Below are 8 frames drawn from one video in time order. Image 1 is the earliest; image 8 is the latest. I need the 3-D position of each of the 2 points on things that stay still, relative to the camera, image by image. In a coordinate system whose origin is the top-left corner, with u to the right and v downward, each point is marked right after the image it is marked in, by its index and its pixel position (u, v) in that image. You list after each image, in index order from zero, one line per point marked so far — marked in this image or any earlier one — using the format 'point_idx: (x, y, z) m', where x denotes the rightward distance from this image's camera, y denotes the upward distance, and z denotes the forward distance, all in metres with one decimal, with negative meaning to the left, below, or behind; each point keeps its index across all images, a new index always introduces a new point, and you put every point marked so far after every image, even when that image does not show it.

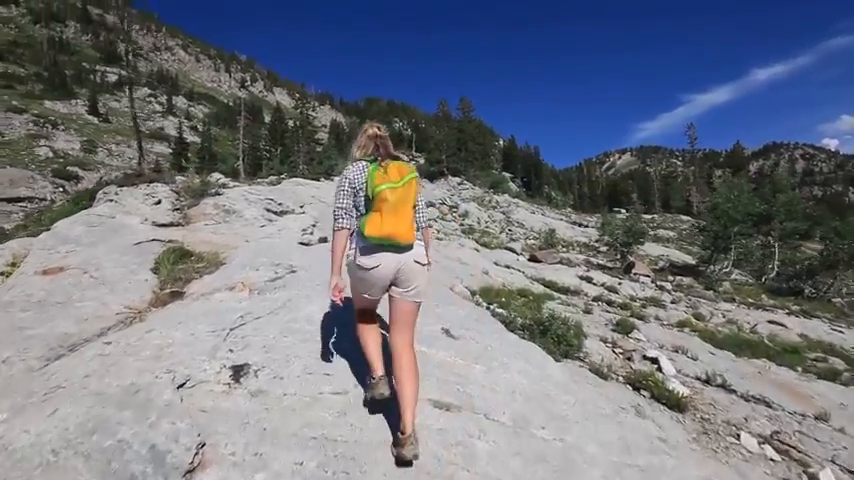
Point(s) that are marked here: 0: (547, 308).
0: (+2.8, -1.6, +9.7) m
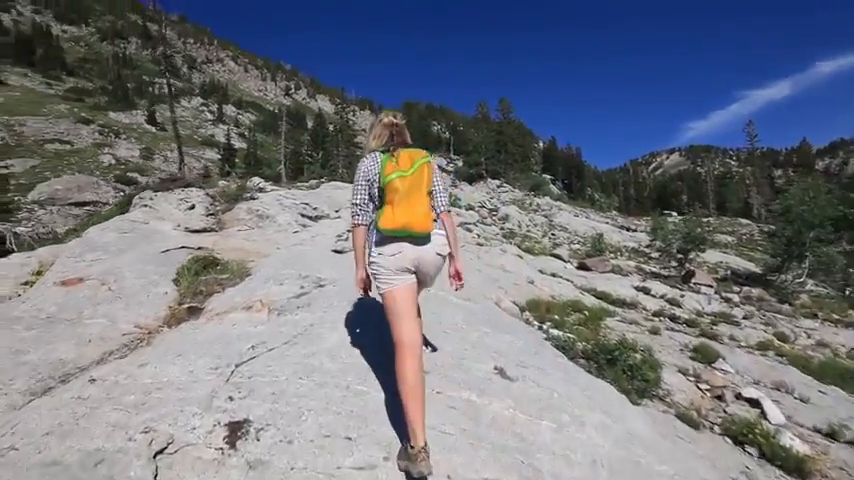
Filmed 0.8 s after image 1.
0: (+3.7, -1.8, +8.5) m
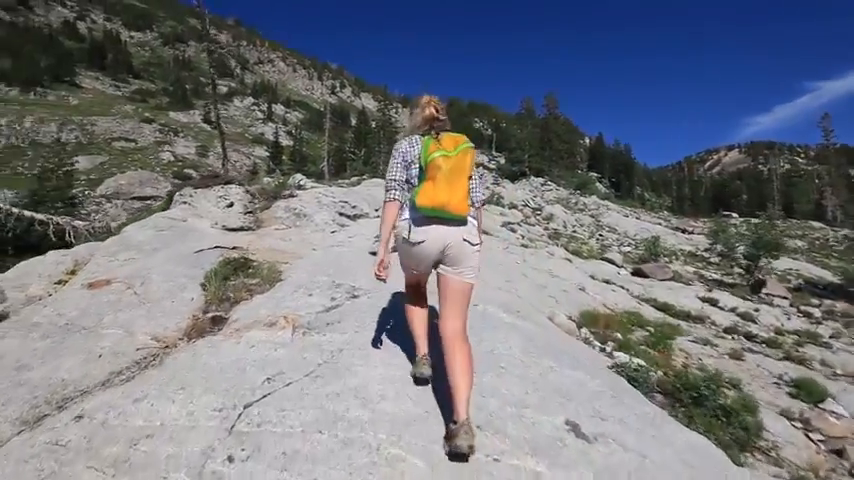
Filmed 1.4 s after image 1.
0: (+4.5, -1.9, +7.4) m
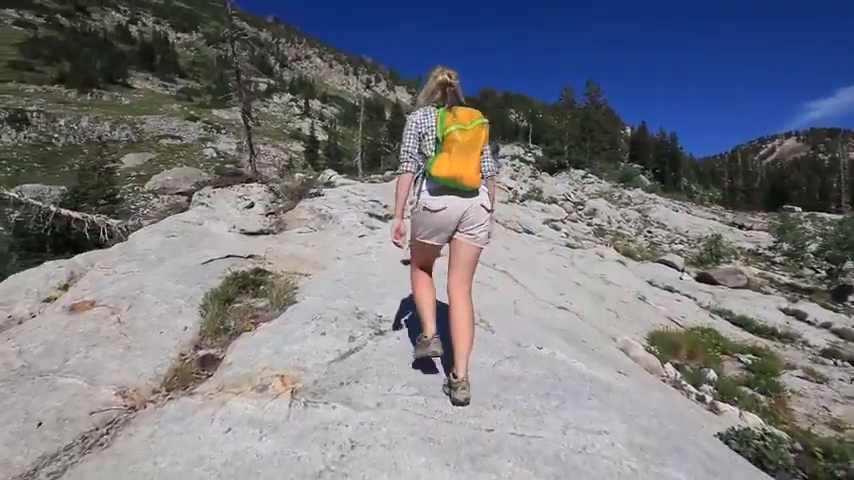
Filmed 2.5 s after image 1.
0: (+5.1, -2.1, +5.8) m
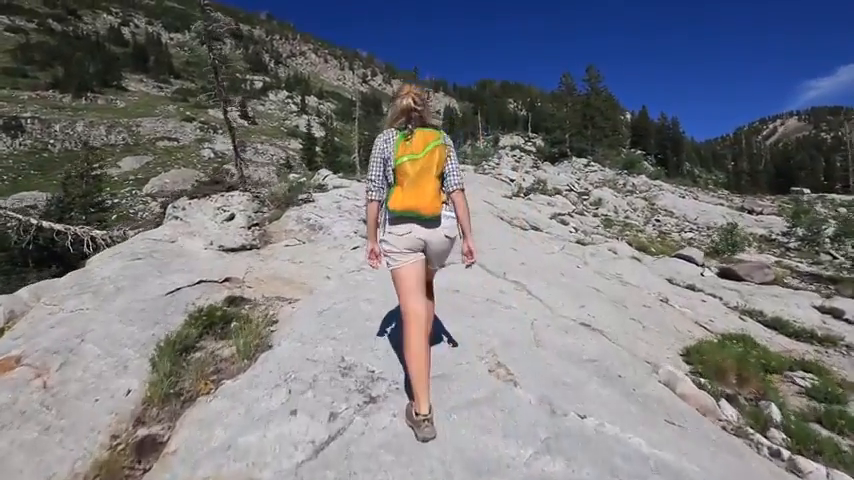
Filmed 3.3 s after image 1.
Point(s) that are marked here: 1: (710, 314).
0: (+5.2, -2.2, +4.9) m
1: (+7.1, -1.9, +10.3) m
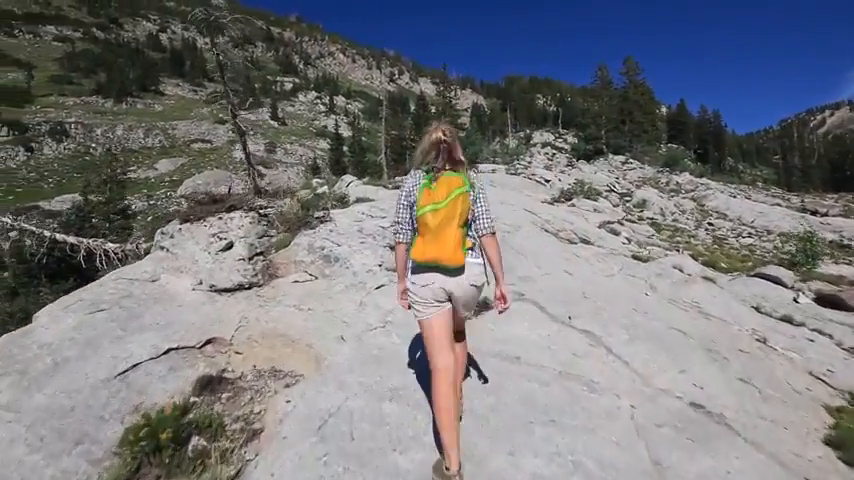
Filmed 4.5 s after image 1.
0: (+5.7, -2.7, +2.8) m
1: (+7.9, -2.4, +8.1) m
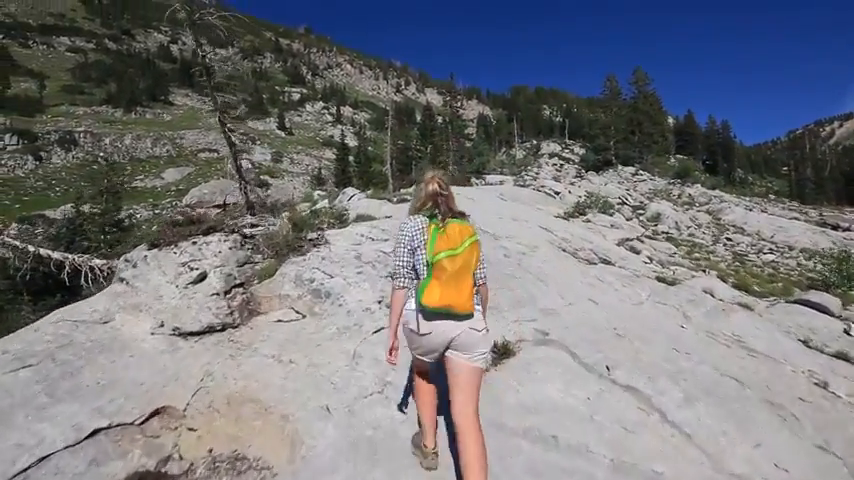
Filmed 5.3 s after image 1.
0: (+5.7, -3.1, +1.6) m
1: (+8.0, -2.9, +6.9) m
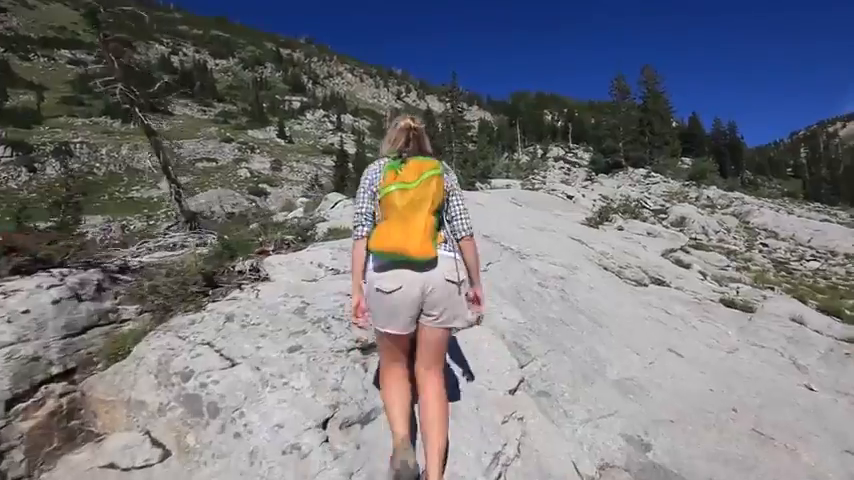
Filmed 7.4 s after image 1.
0: (+5.7, -3.3, -1.3) m
1: (+8.1, -3.1, +3.9) m
